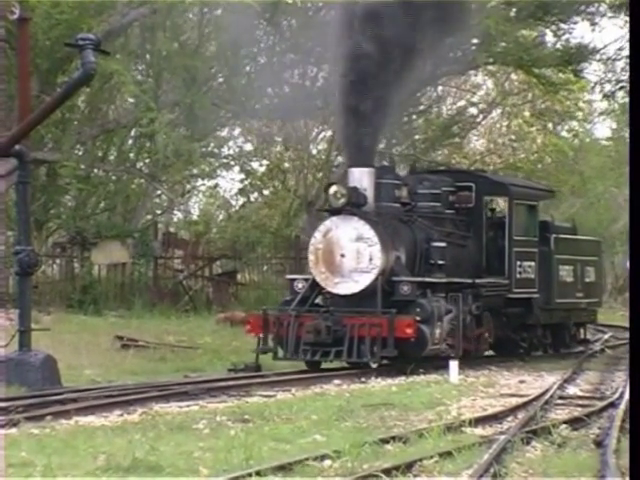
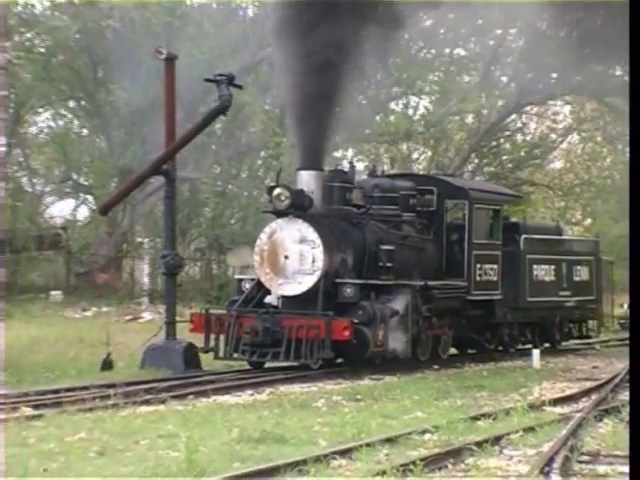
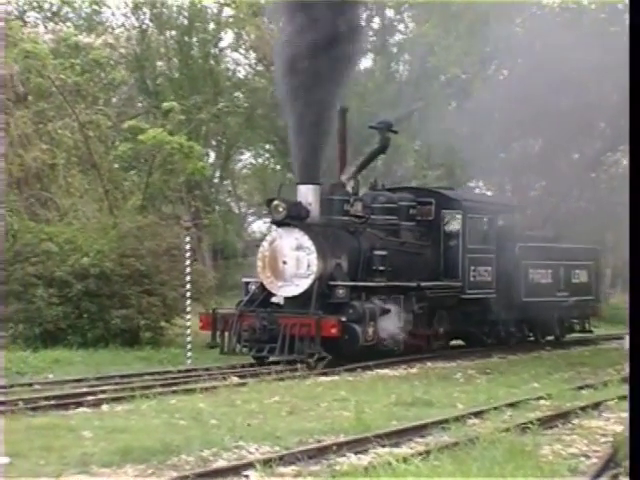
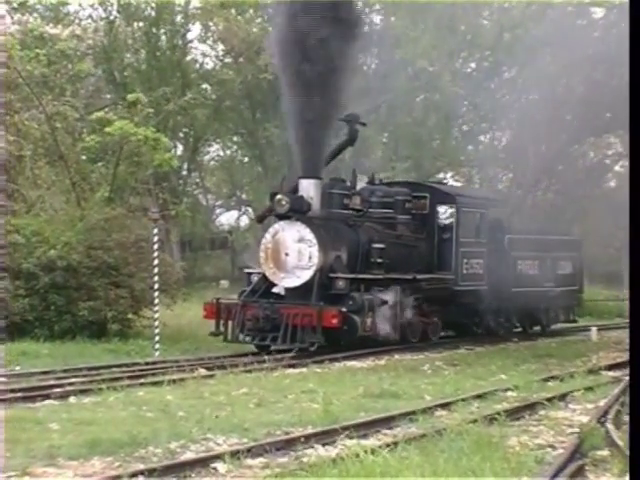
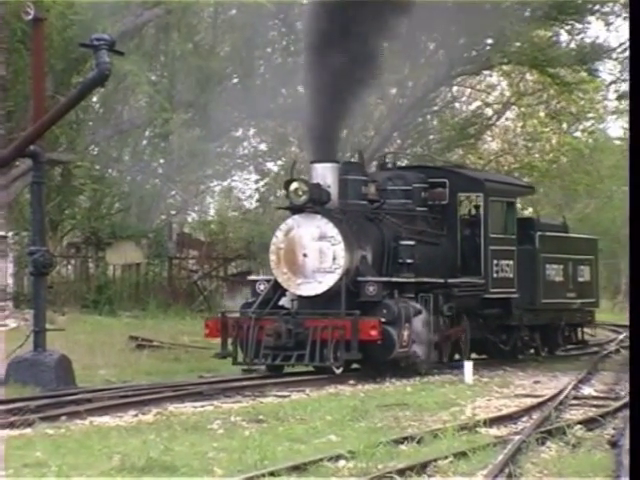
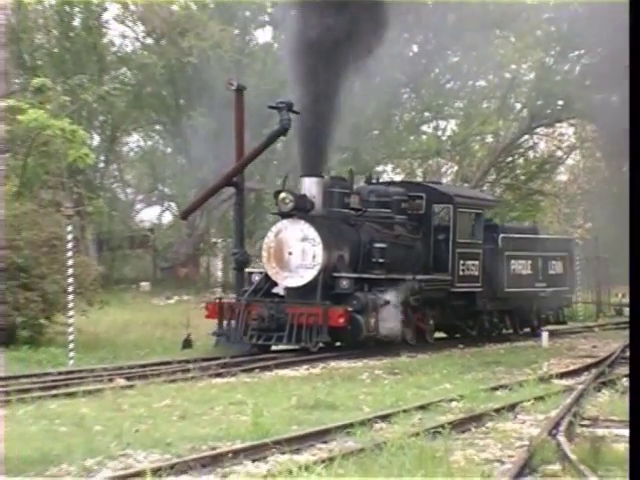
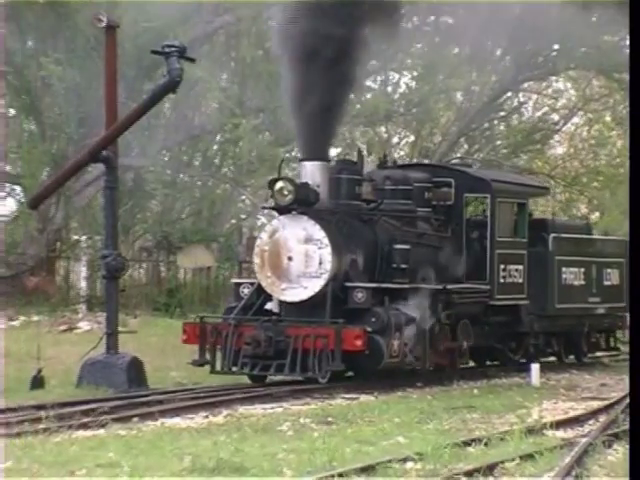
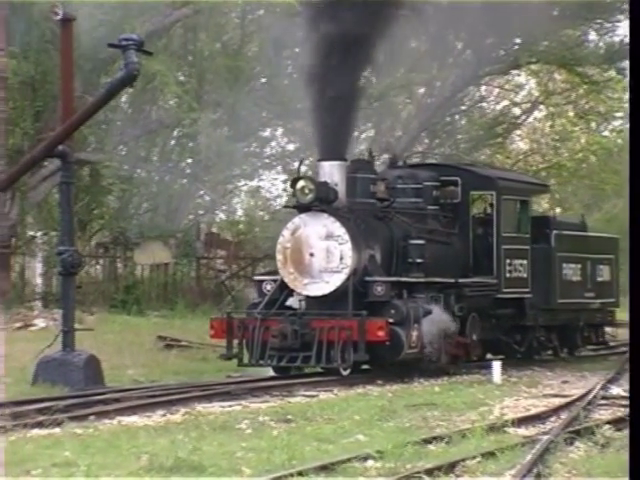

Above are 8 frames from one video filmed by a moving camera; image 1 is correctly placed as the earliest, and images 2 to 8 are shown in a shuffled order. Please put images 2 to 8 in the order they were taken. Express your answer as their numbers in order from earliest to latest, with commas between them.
5, 8, 7, 2, 6, 4, 3
